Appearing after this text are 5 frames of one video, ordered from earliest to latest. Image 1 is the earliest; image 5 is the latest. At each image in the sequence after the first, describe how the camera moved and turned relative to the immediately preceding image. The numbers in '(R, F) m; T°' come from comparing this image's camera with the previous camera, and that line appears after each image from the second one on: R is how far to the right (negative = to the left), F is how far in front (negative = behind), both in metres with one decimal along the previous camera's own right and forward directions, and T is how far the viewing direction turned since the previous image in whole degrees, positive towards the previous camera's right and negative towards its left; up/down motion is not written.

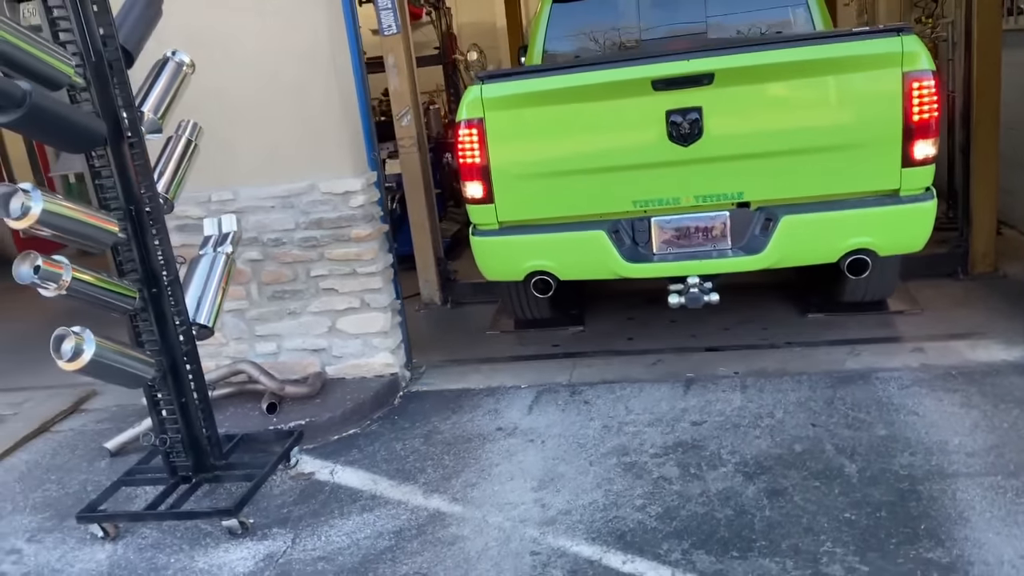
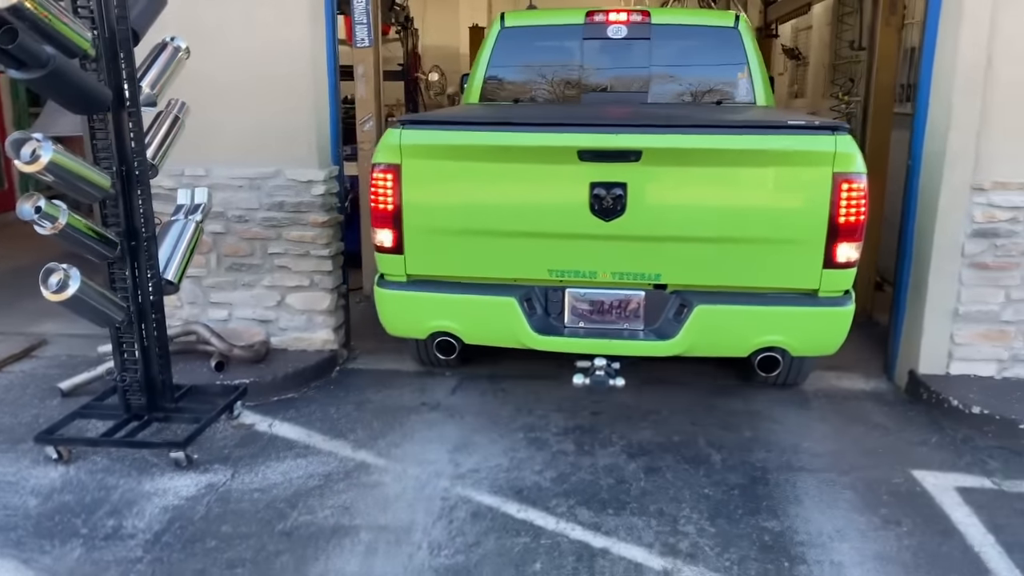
(0.0, -0.5) m; +4°
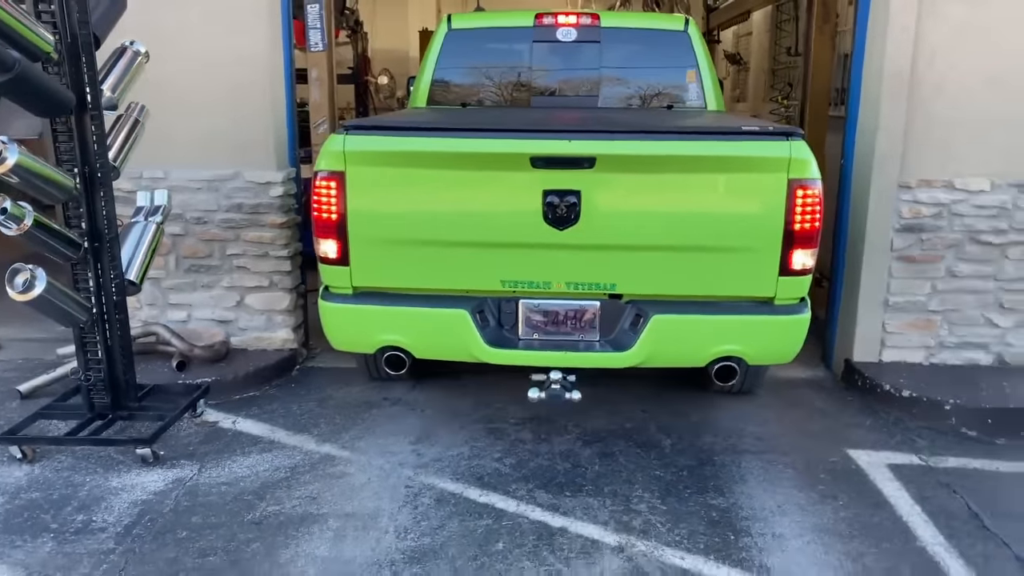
(0.0, -0.2) m; +3°
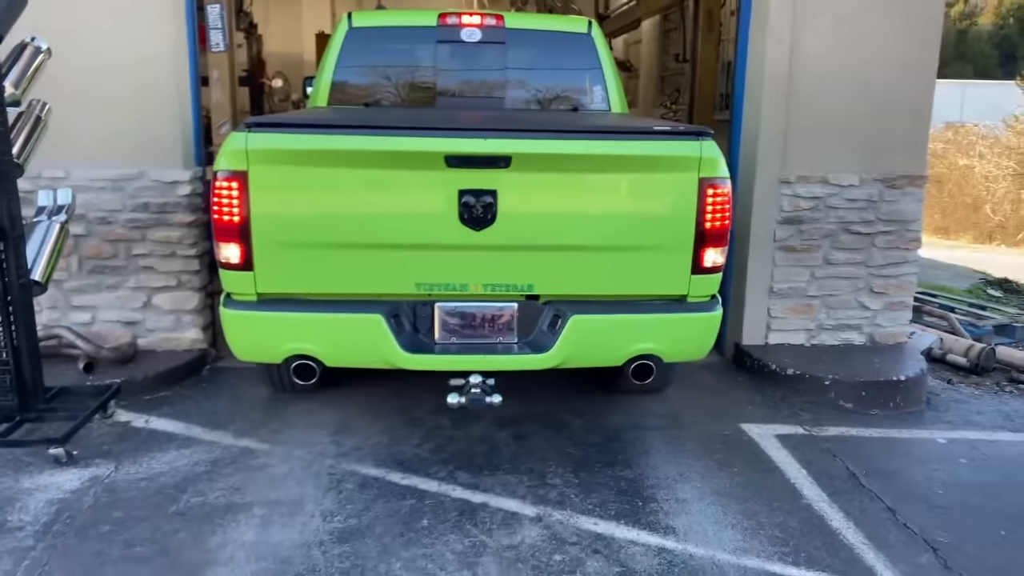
(-0.1, -0.2) m; +7°
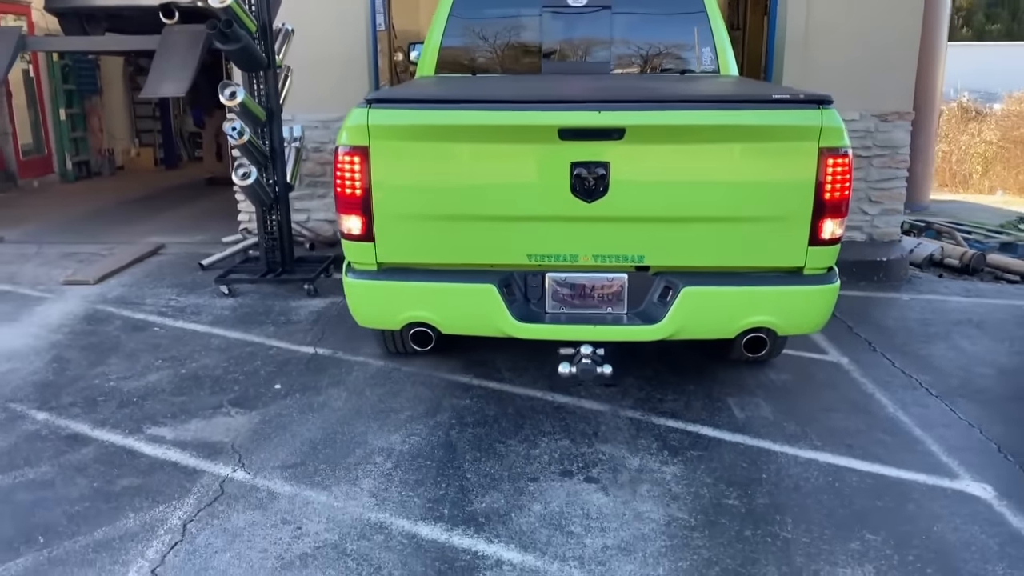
(0.0, -1.9) m; -6°
